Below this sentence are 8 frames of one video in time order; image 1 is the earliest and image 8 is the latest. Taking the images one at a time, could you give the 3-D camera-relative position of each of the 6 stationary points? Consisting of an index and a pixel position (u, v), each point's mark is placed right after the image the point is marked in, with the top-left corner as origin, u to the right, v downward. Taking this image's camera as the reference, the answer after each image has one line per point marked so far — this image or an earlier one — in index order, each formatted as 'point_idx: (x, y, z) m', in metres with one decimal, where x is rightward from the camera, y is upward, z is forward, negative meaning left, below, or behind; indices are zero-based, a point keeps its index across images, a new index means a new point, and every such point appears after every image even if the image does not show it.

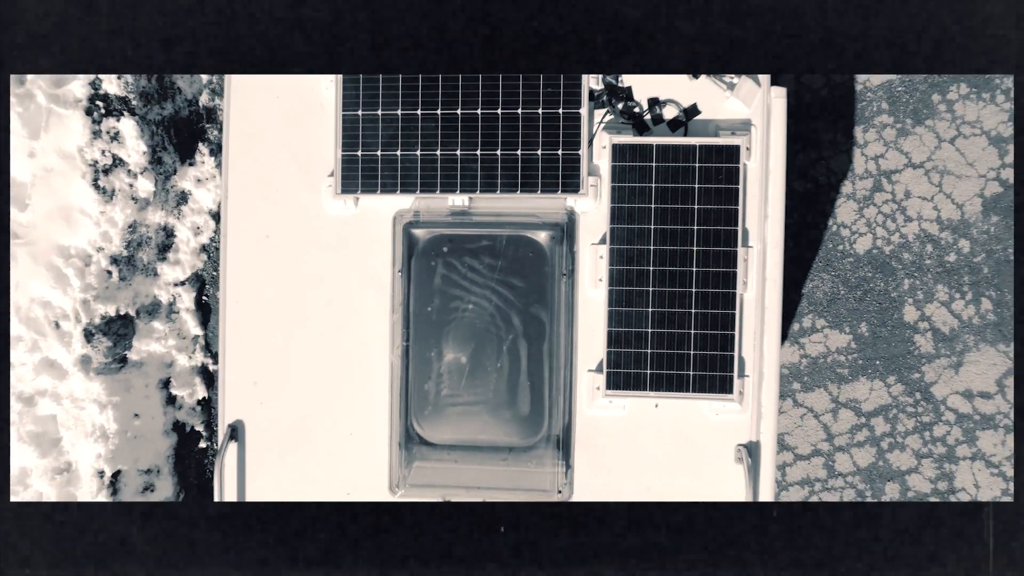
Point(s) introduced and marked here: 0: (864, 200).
0: (+3.8, +1.0, +6.1) m
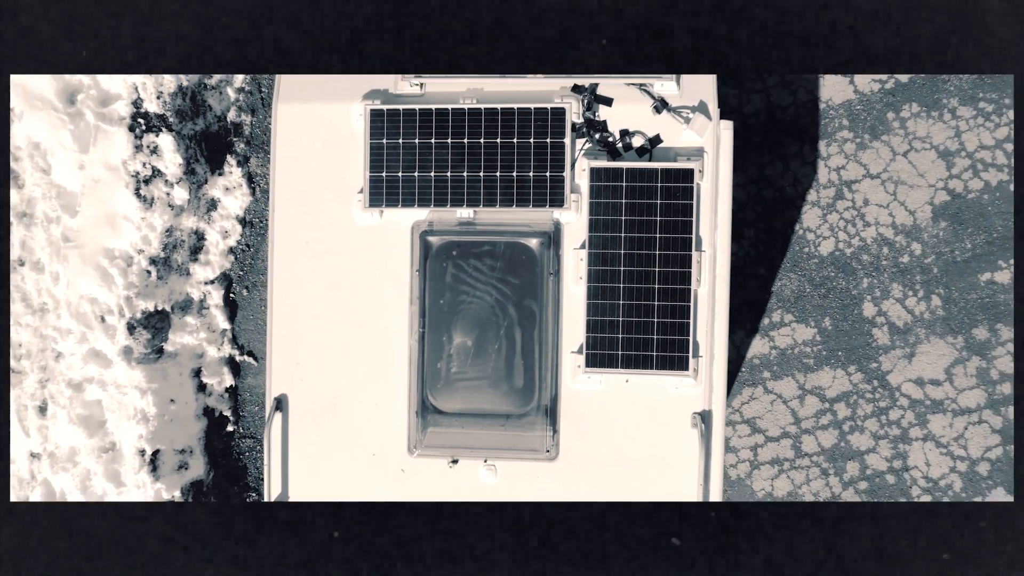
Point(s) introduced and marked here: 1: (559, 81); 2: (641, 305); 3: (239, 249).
0: (+3.8, +1.0, +6.8) m
1: (+0.3, +1.5, +4.1) m
2: (+0.9, -0.1, +4.1) m
3: (-3.4, +0.5, +7.0) m
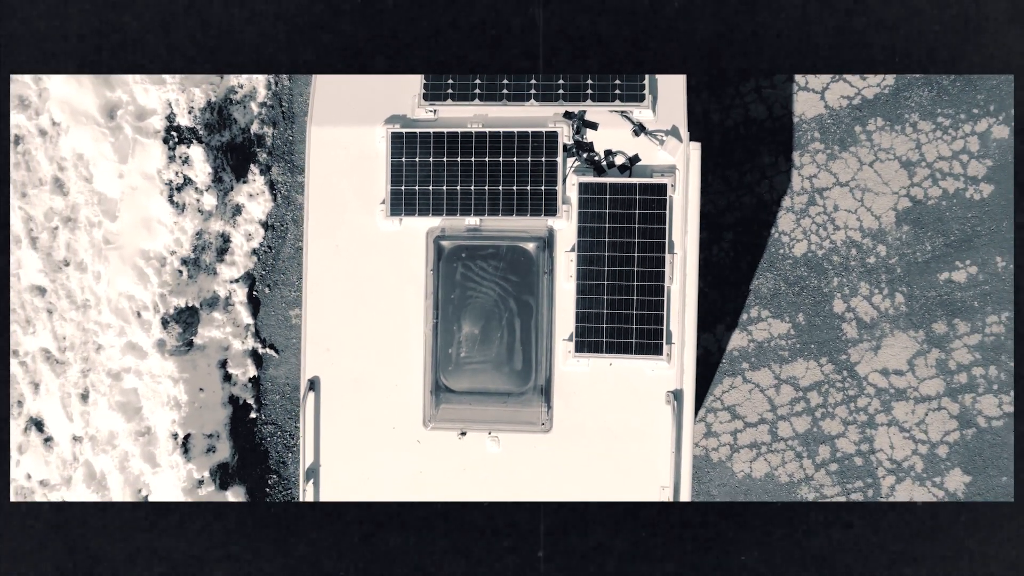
0: (+3.8, +1.0, +7.4) m
1: (+0.3, +1.5, +4.8) m
2: (+0.9, -0.1, +4.7) m
3: (-3.4, +0.5, +7.6) m
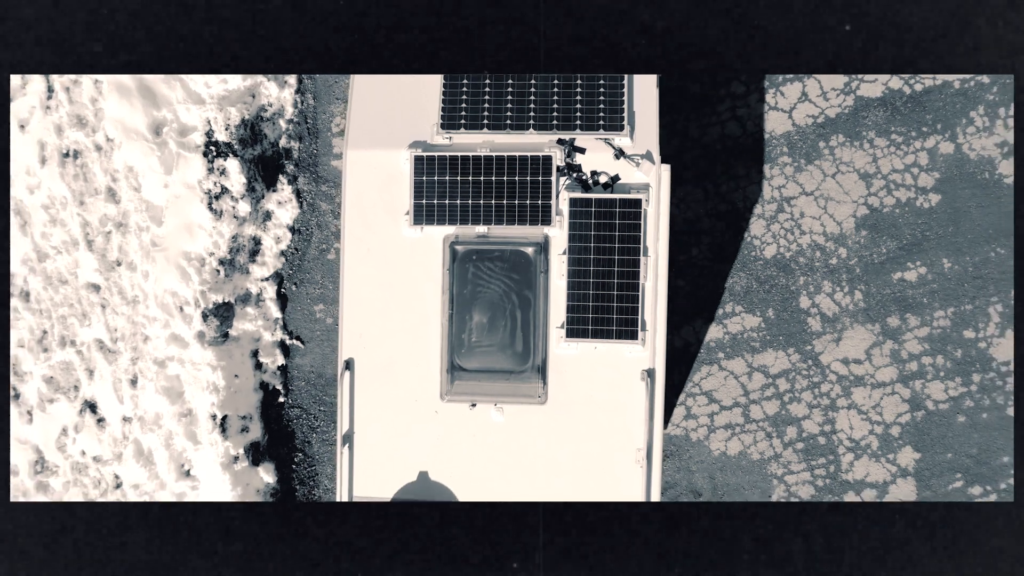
0: (+3.8, +1.0, +8.4) m
1: (+0.4, +1.5, +5.7) m
2: (+0.9, -0.1, +5.6) m
3: (-3.4, +0.5, +8.6) m
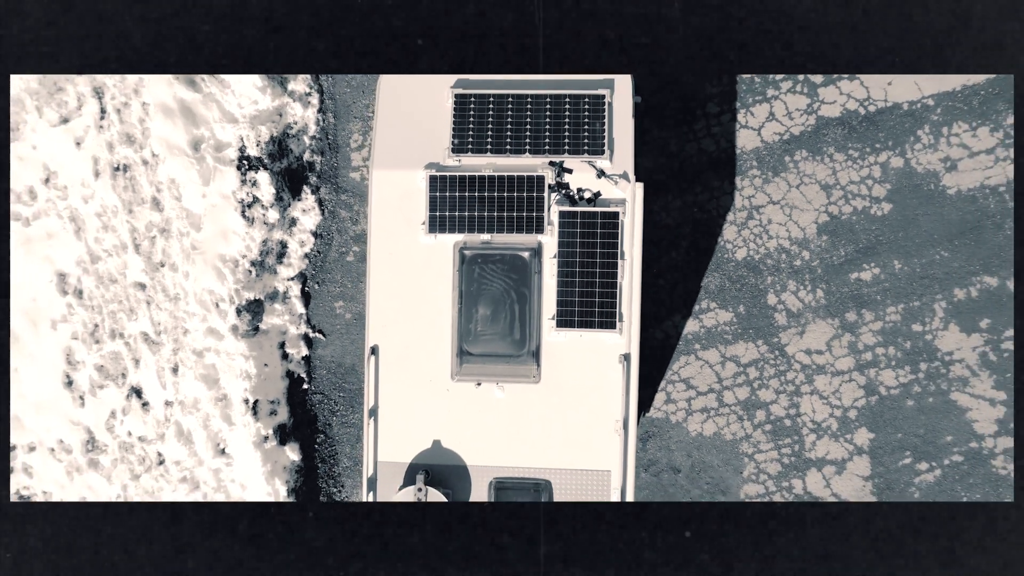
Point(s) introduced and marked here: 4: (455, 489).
0: (+3.8, +1.0, +9.4) m
1: (+0.4, +1.6, +6.7) m
2: (+0.9, -0.1, +6.7) m
3: (-3.4, +0.6, +9.6) m
4: (-0.7, -2.4, +6.8) m
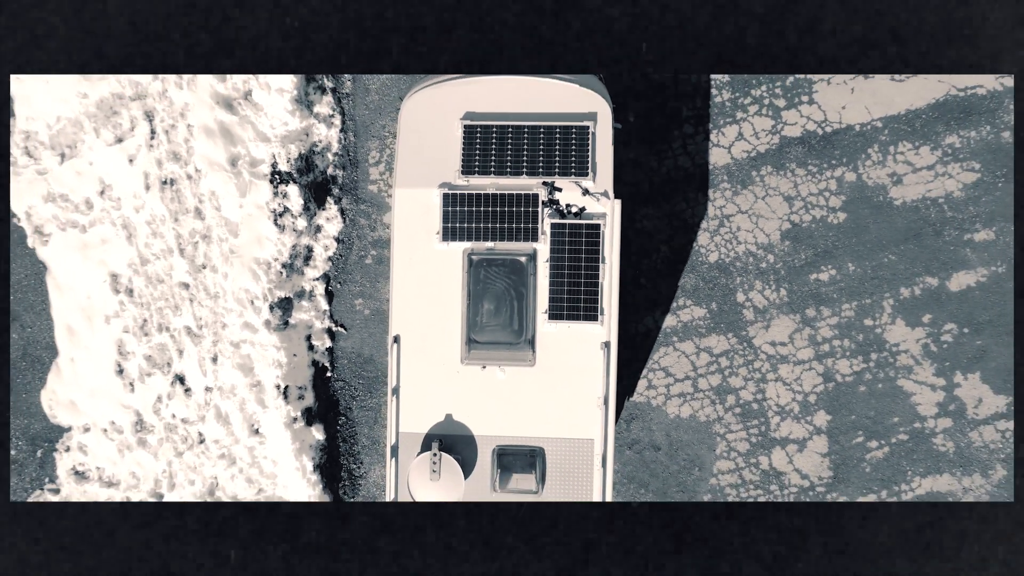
0: (+3.8, +1.1, +10.7) m
1: (+0.3, +1.6, +8.0) m
2: (+0.9, 0.0, +7.9) m
3: (-3.4, +0.6, +10.9) m
4: (-0.7, -2.4, +8.0) m
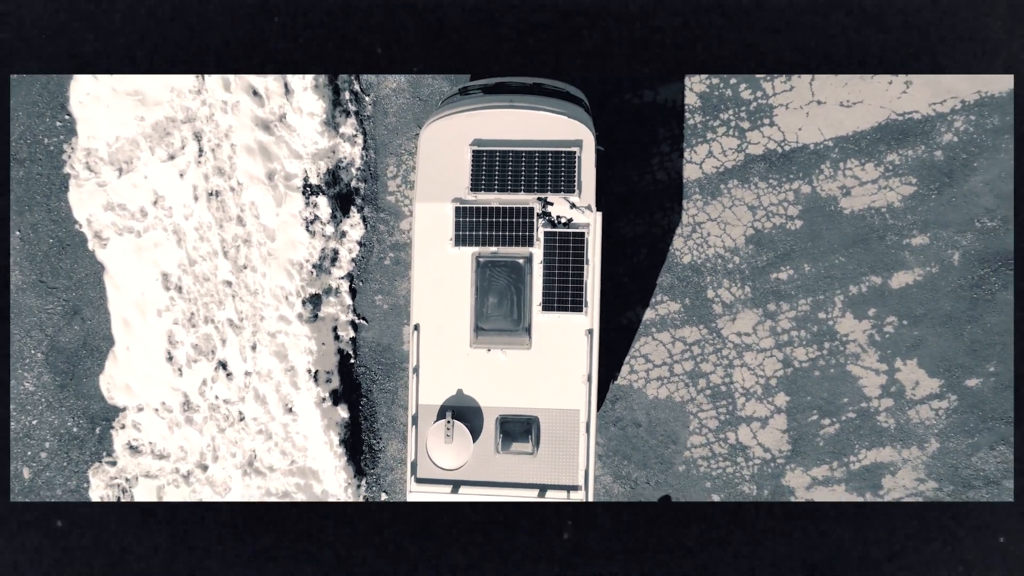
0: (+3.8, +1.1, +12.3) m
1: (+0.3, +1.6, +9.6) m
2: (+0.9, 0.0, +9.5) m
3: (-3.4, +0.6, +12.5) m
4: (-0.7, -2.3, +9.6) m
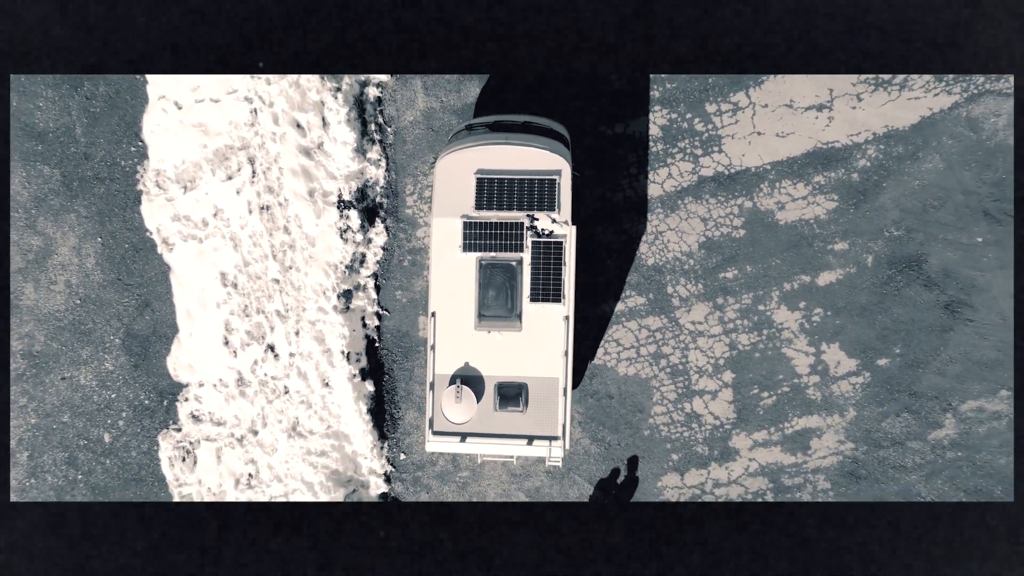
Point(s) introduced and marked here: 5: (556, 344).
0: (+3.7, +1.2, +15.0) m
1: (+0.2, +1.7, +12.3) m
2: (+0.8, +0.1, +12.2) m
3: (-3.5, +0.7, +15.2) m
4: (-0.8, -2.2, +12.4) m
5: (+1.0, -1.3, +12.3) m
